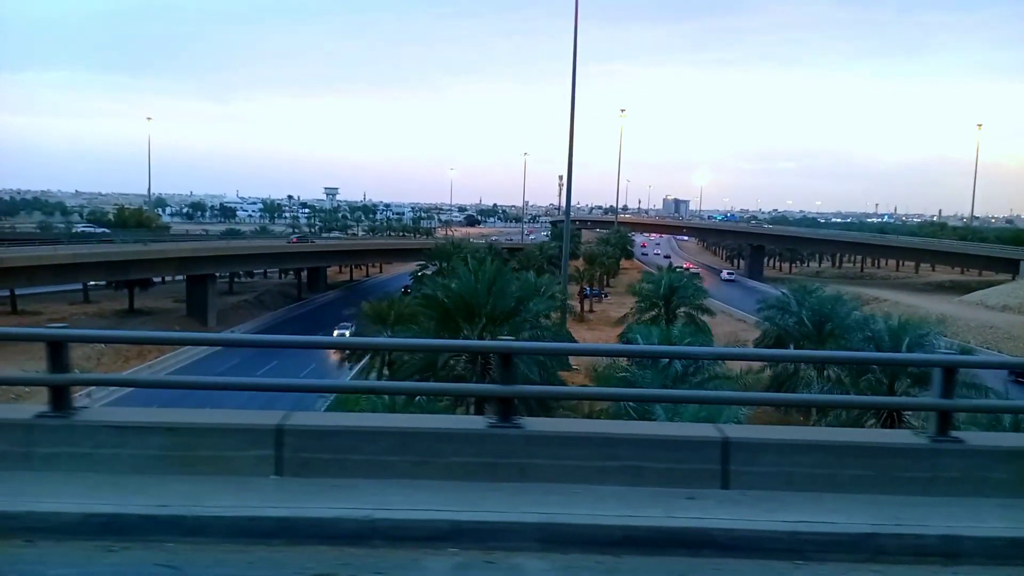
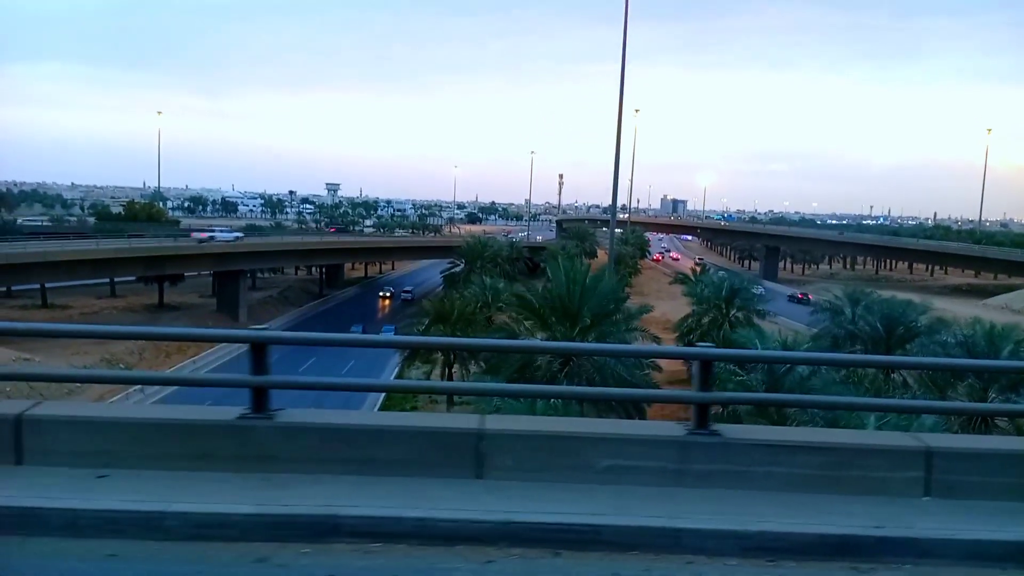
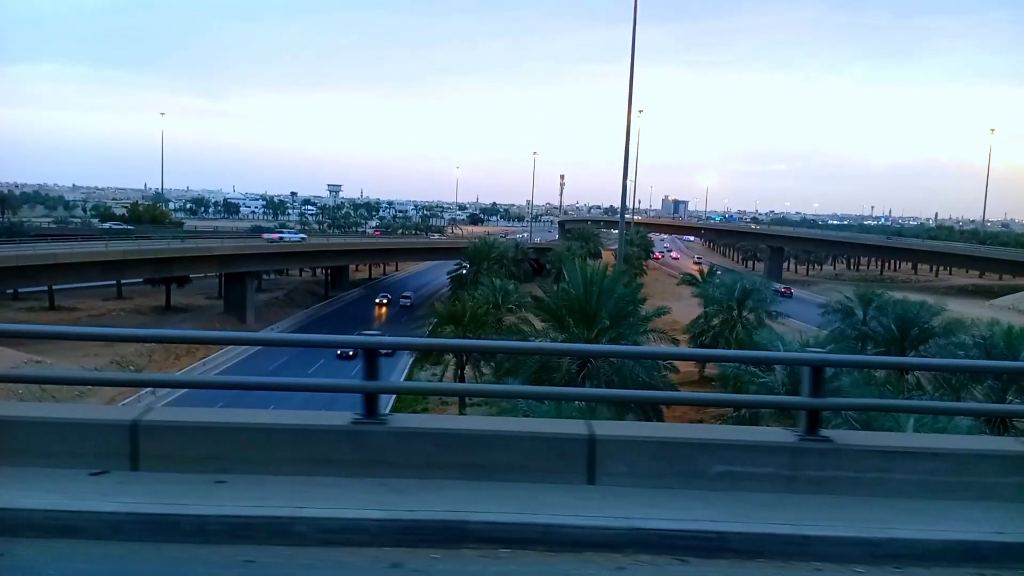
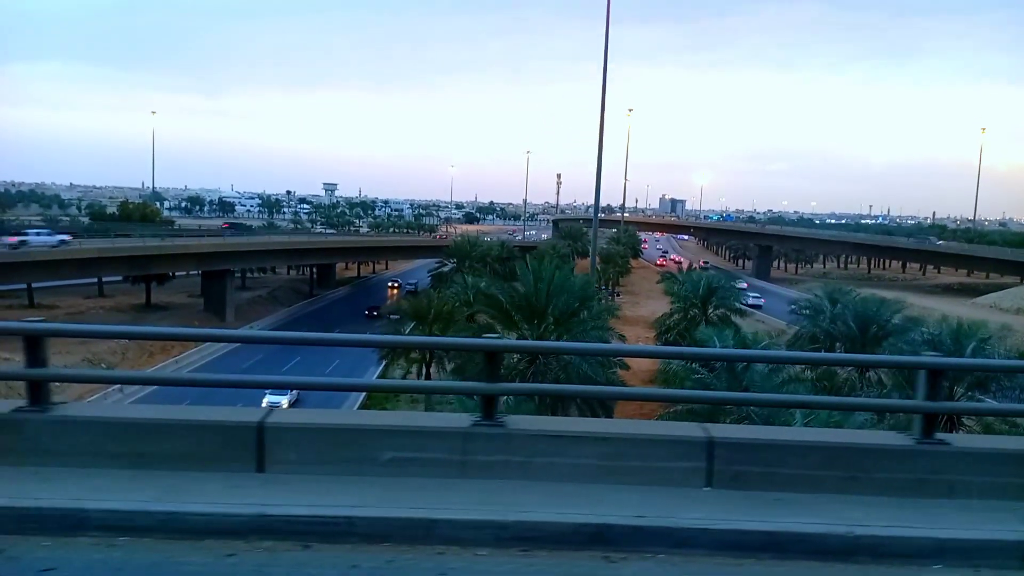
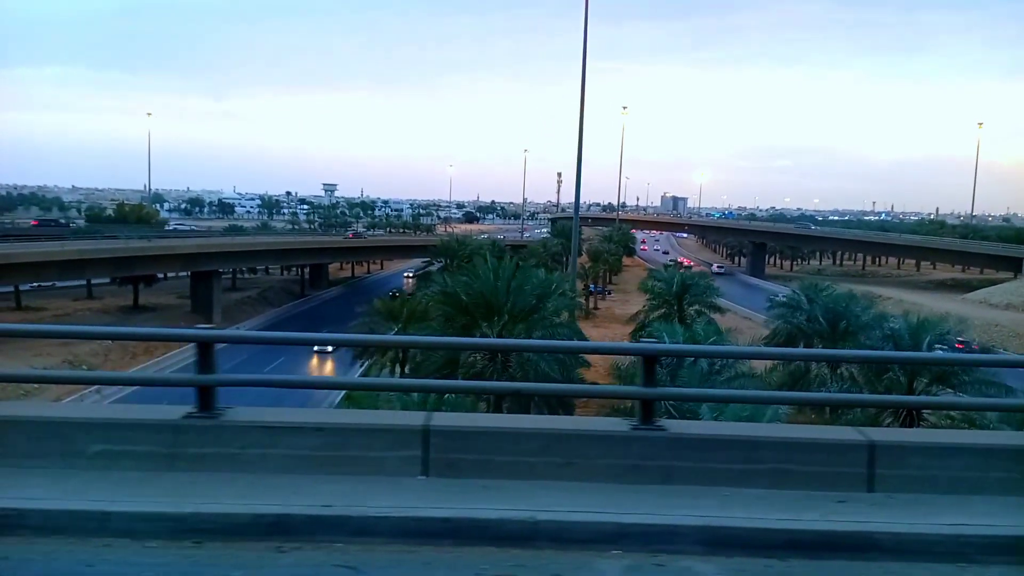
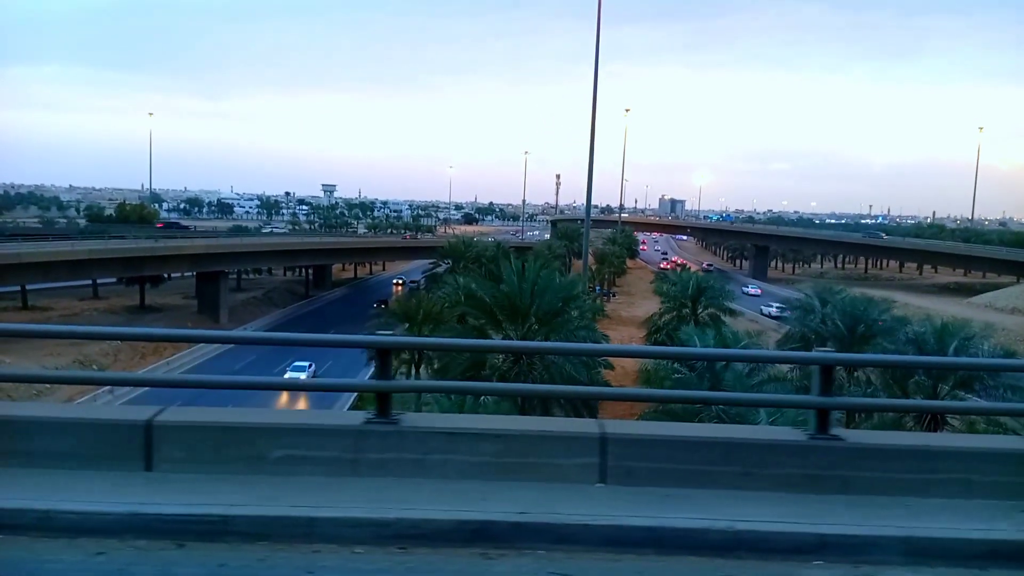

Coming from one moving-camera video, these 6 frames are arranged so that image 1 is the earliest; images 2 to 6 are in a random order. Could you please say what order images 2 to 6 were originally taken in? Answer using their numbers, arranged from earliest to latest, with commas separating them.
5, 6, 4, 2, 3
